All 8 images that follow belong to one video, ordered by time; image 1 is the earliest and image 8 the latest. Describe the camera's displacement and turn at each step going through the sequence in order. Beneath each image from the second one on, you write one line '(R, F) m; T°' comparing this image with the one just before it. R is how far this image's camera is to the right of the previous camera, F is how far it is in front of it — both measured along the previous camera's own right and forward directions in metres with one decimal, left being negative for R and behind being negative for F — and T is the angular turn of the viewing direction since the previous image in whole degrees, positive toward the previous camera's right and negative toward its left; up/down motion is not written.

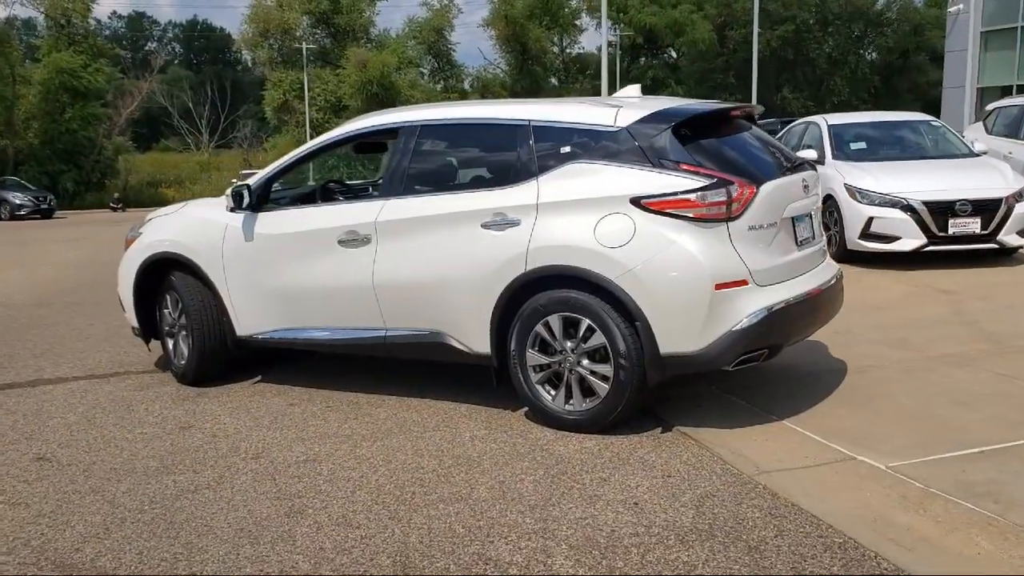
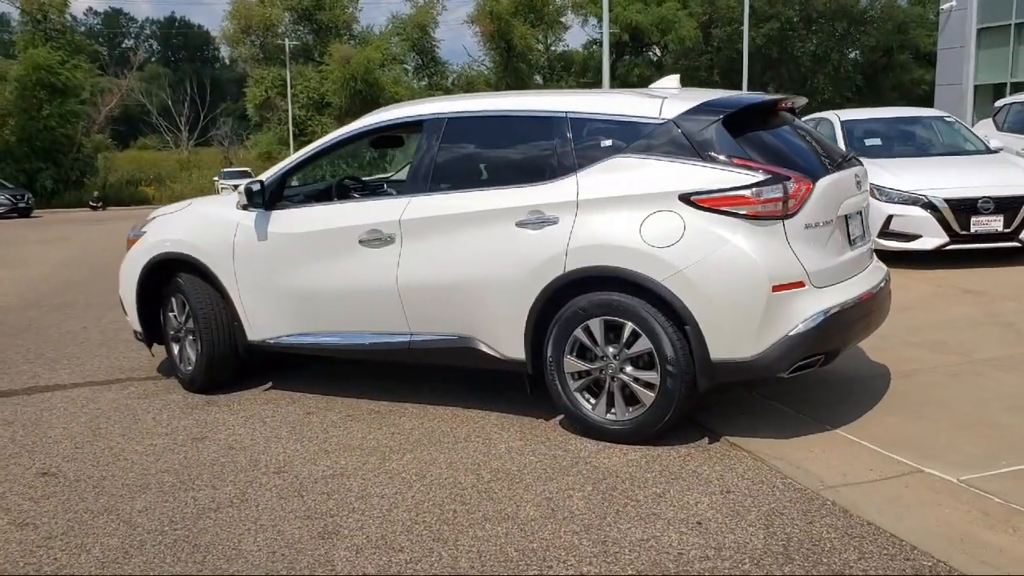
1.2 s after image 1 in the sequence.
(-0.3, +0.3) m; +1°
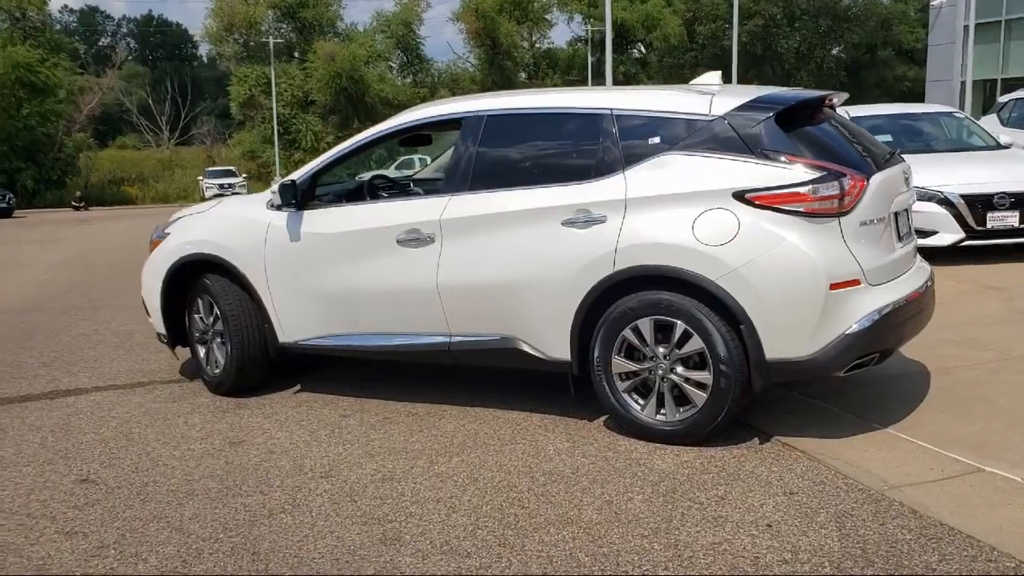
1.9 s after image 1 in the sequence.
(-0.3, +0.1) m; +1°
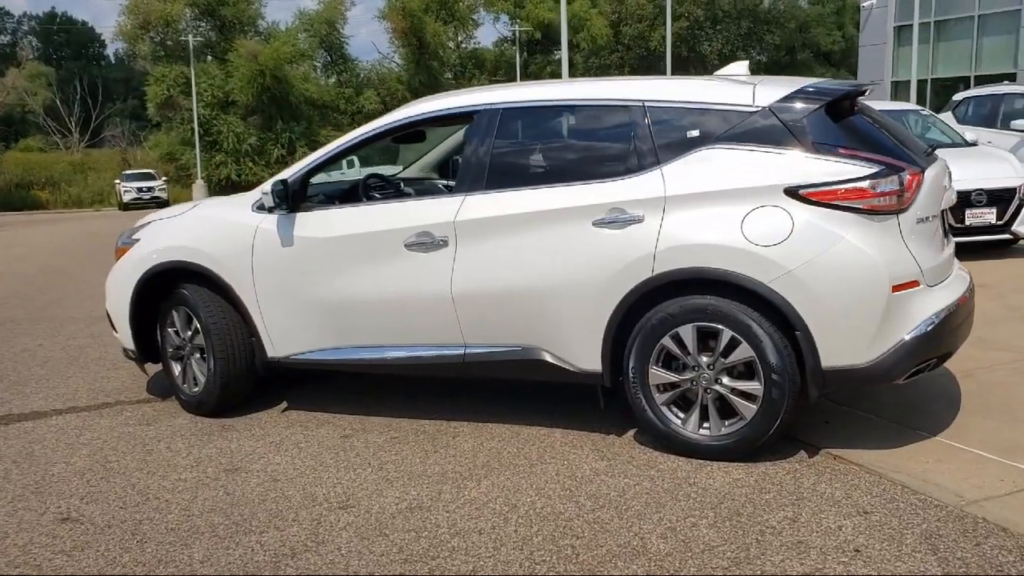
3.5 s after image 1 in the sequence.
(-0.5, +0.4) m; +5°
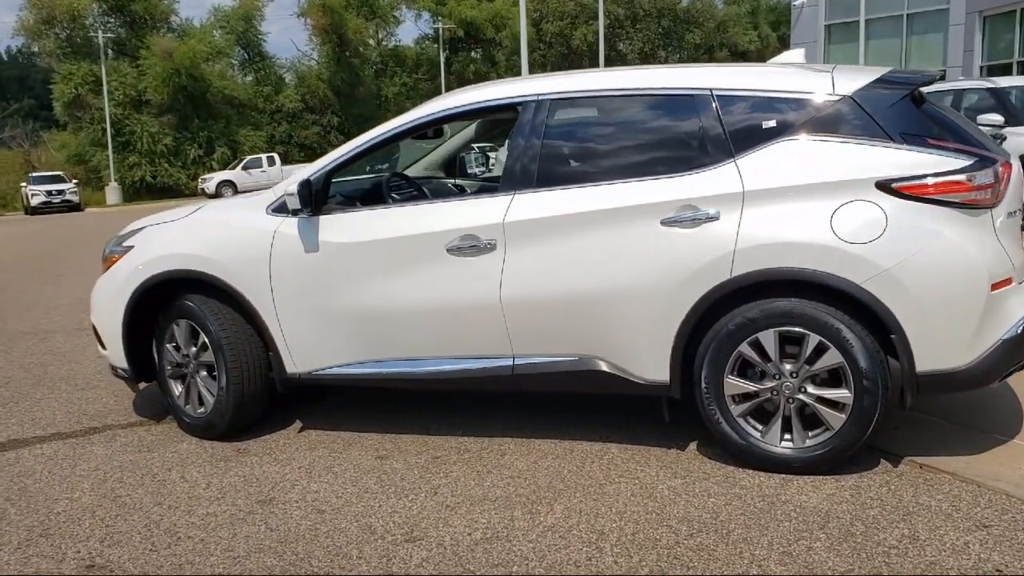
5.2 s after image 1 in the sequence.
(-0.6, +0.4) m; +5°
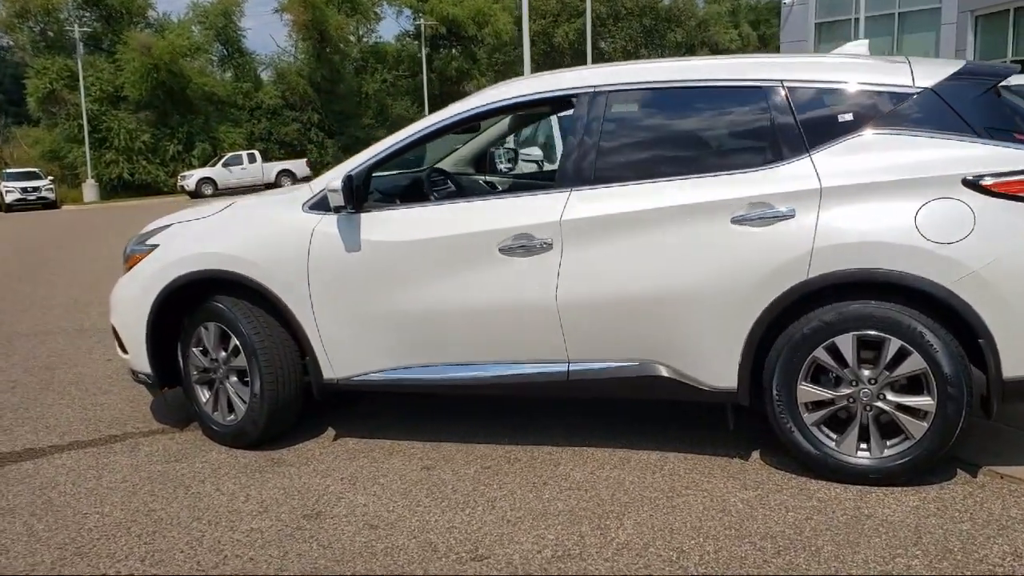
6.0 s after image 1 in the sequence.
(-0.3, +0.2) m; +1°
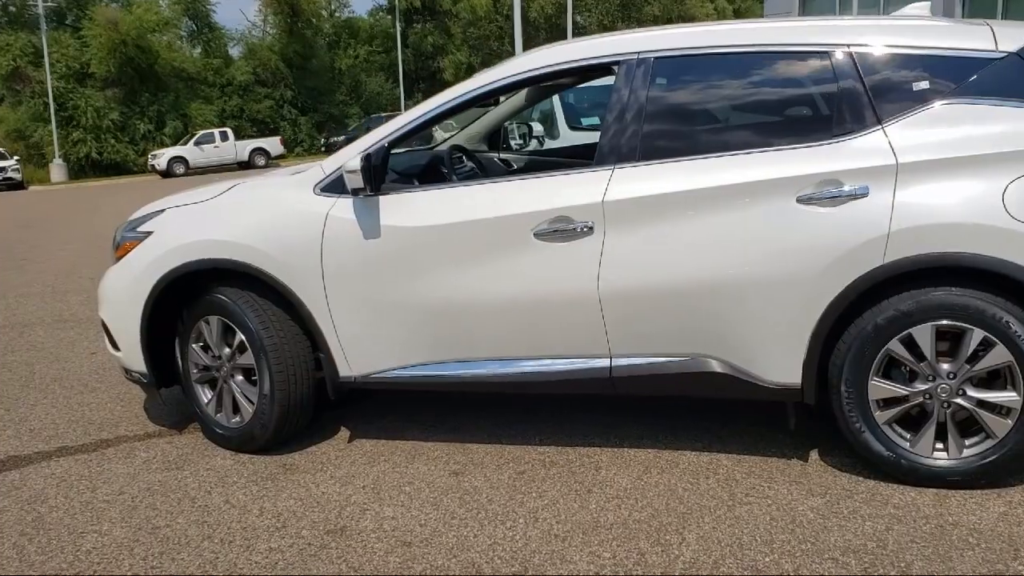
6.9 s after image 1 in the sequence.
(-0.2, +0.4) m; +2°
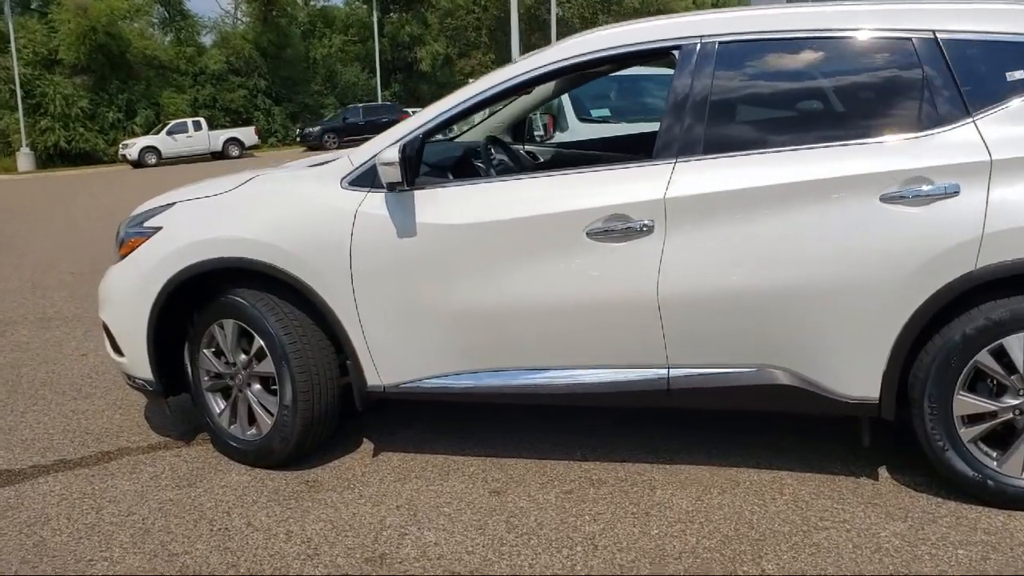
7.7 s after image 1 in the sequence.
(-0.3, +0.3) m; +2°
